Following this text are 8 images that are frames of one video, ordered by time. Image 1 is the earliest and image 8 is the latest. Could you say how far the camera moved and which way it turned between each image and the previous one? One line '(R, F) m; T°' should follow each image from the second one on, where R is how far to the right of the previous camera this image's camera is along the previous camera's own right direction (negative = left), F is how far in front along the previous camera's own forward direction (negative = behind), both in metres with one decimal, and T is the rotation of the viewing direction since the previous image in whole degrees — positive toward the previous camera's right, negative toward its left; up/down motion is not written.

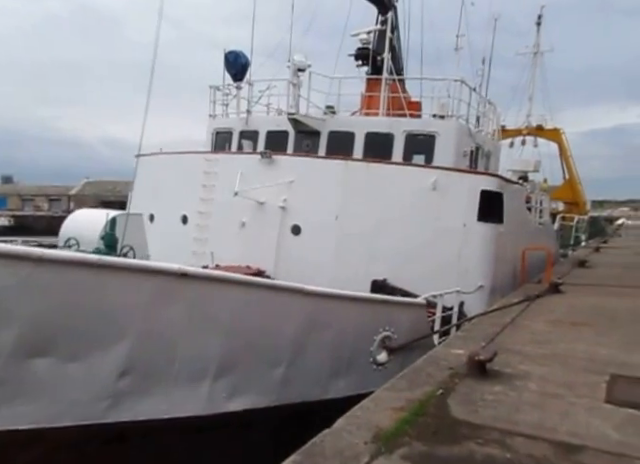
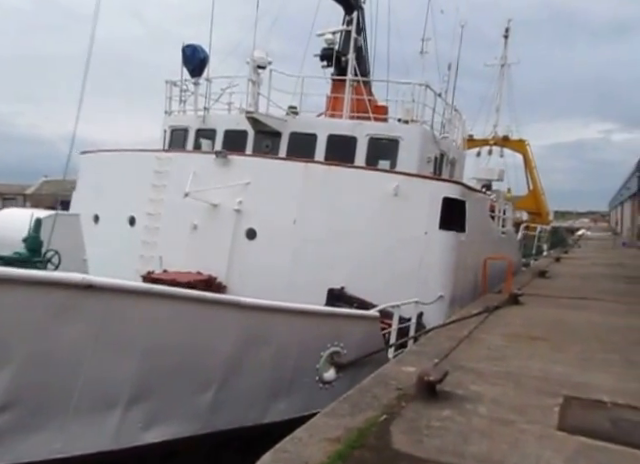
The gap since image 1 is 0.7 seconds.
(+0.2, +0.3) m; +3°
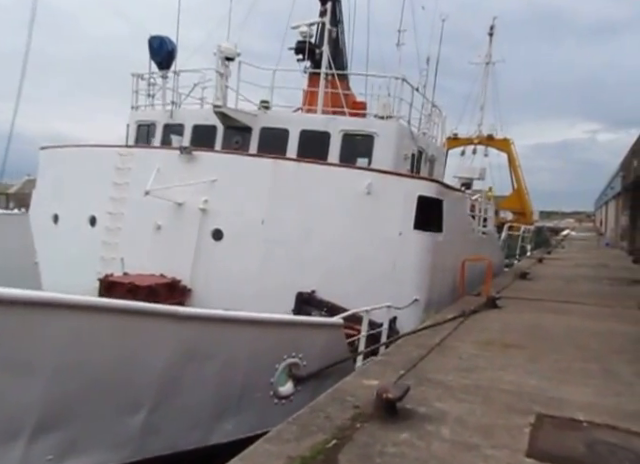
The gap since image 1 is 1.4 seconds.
(+0.2, +0.3) m; +1°
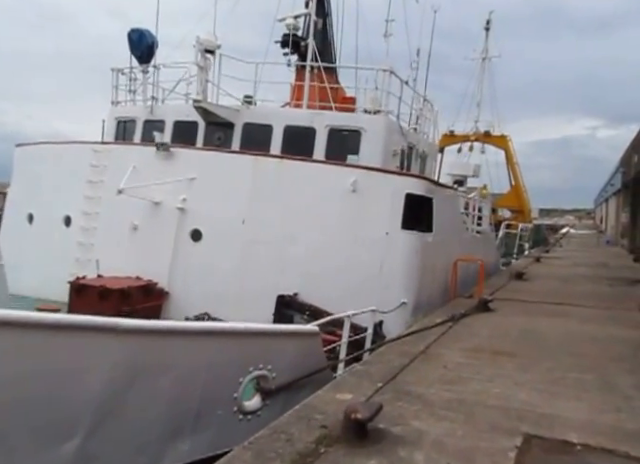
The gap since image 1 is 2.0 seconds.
(+0.2, +0.3) m; 0°
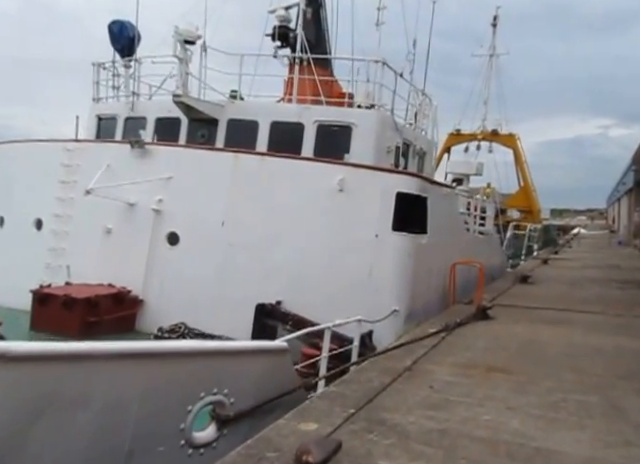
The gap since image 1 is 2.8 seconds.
(+0.3, +0.5) m; -1°
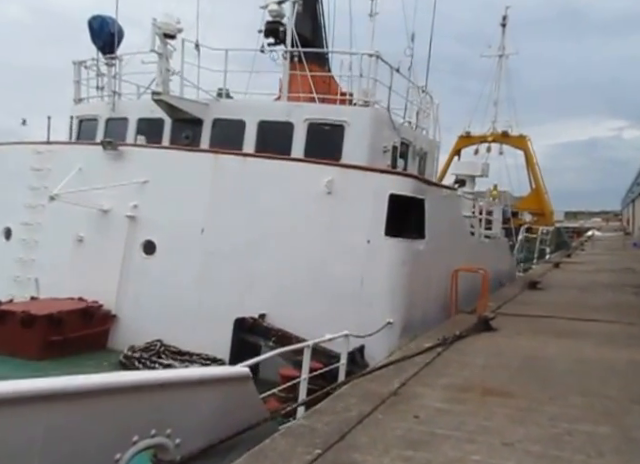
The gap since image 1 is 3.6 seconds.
(+0.2, +0.5) m; -1°
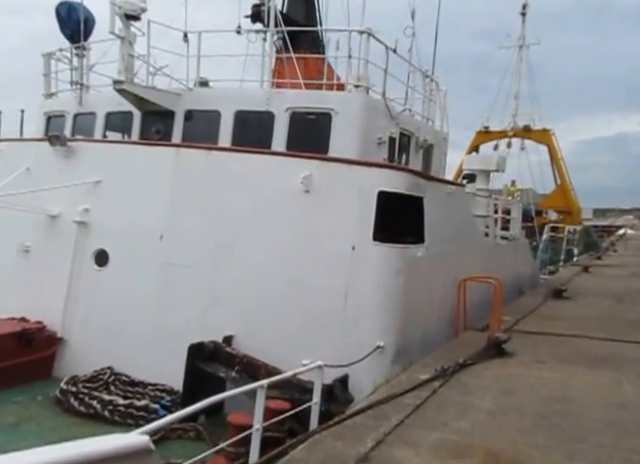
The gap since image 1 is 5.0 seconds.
(+0.4, +0.9) m; -2°
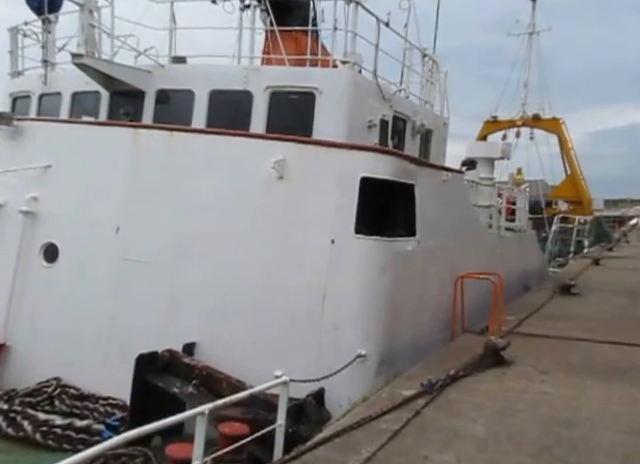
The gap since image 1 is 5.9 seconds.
(+0.2, +0.6) m; -1°
